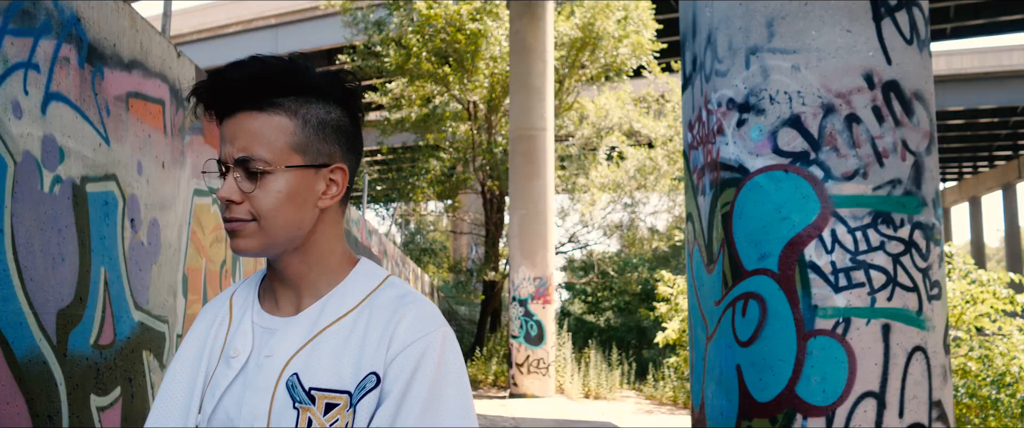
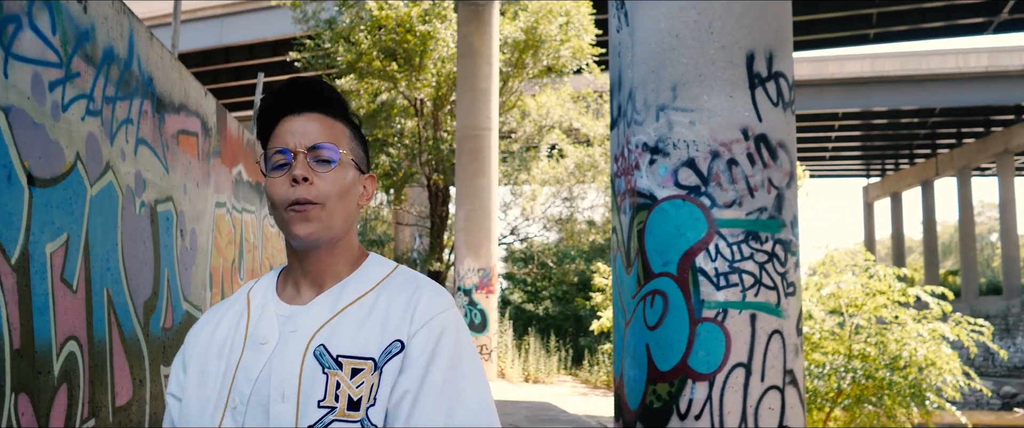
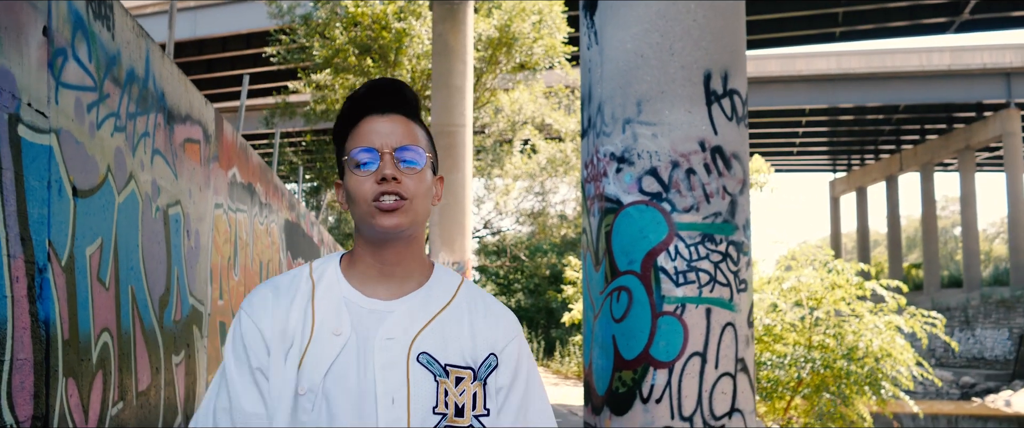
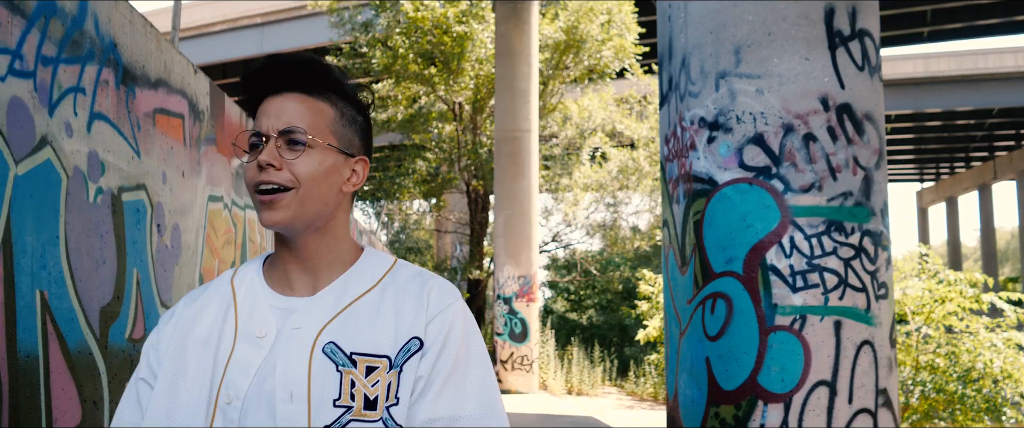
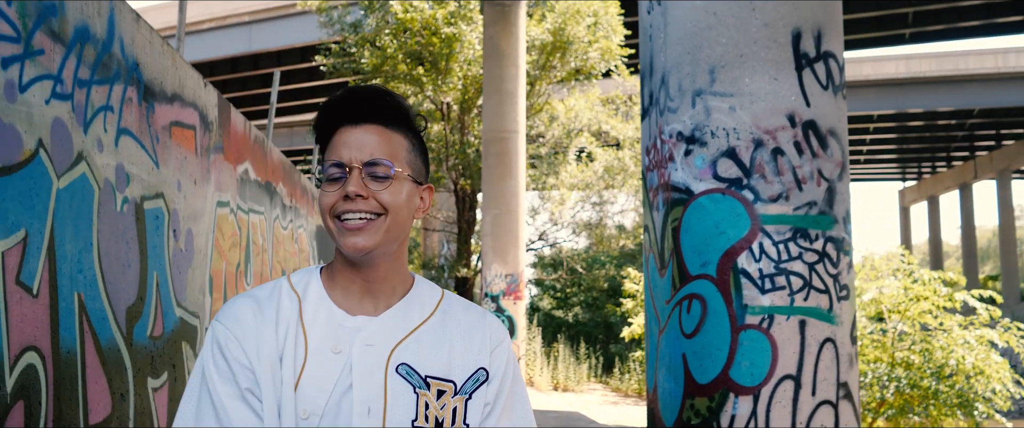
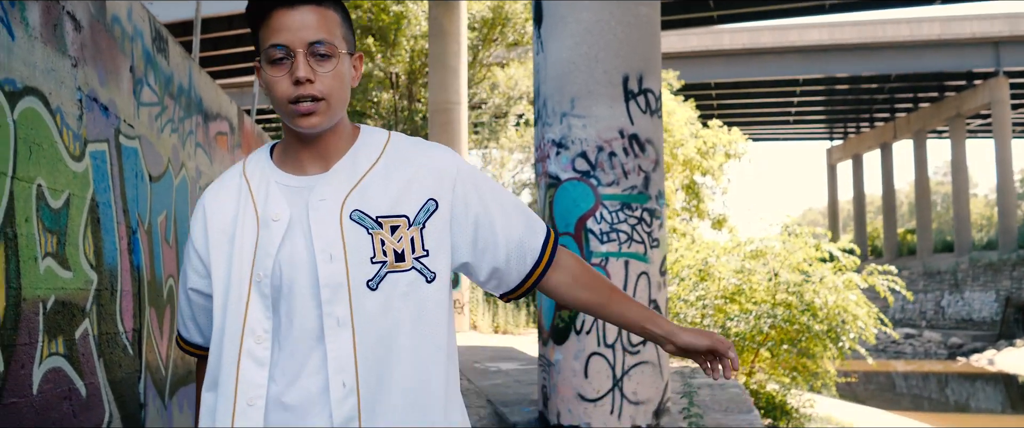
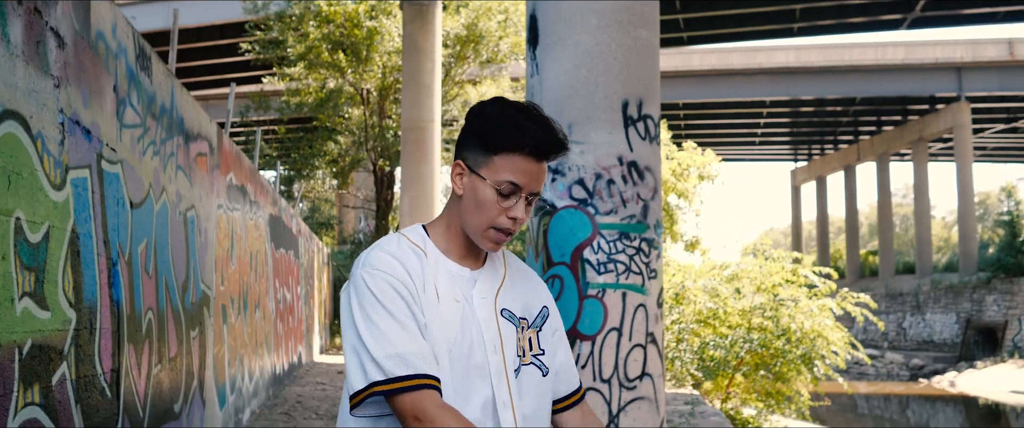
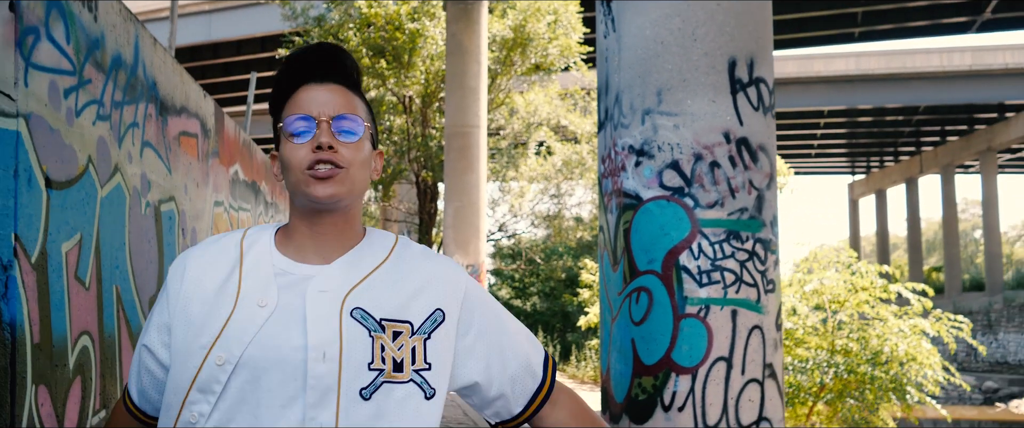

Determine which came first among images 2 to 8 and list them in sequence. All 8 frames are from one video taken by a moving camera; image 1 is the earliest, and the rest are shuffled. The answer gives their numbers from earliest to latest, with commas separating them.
4, 5, 2, 8, 3, 7, 6
